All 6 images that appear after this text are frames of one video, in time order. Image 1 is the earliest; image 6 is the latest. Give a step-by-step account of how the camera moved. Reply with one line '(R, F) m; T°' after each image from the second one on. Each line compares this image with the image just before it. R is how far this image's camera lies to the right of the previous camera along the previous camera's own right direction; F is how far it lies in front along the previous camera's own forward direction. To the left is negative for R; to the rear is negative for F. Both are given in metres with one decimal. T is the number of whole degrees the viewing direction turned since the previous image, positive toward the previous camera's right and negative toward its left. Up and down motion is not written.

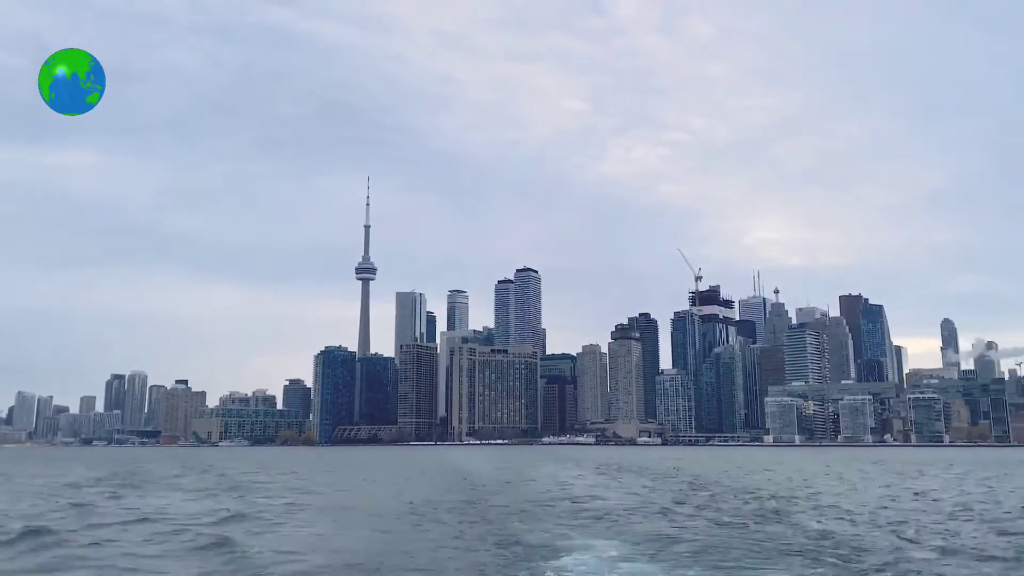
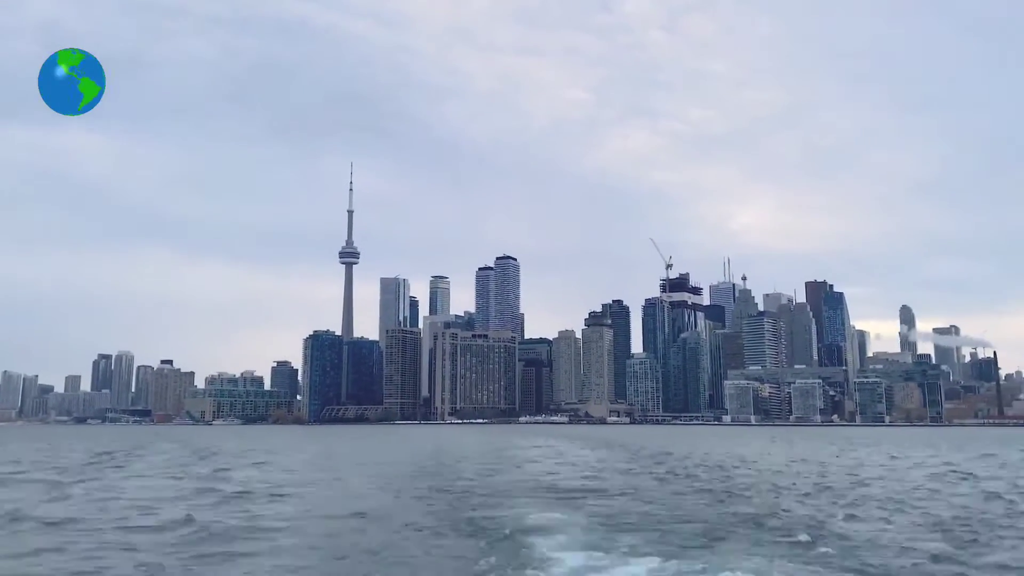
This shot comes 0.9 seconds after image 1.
(-0.1, -6.7) m; +1°
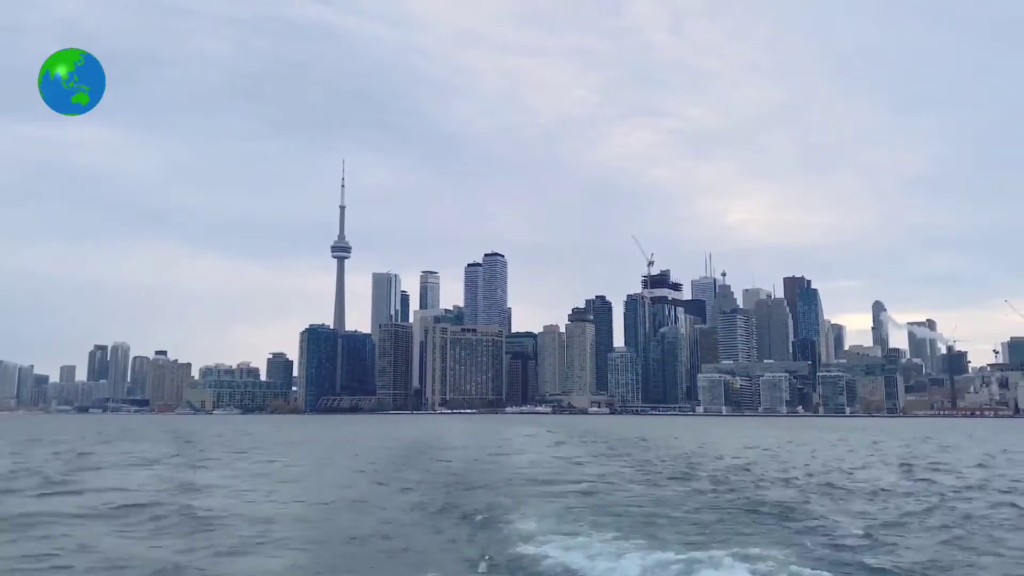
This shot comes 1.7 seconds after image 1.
(+0.1, -6.1) m; +1°
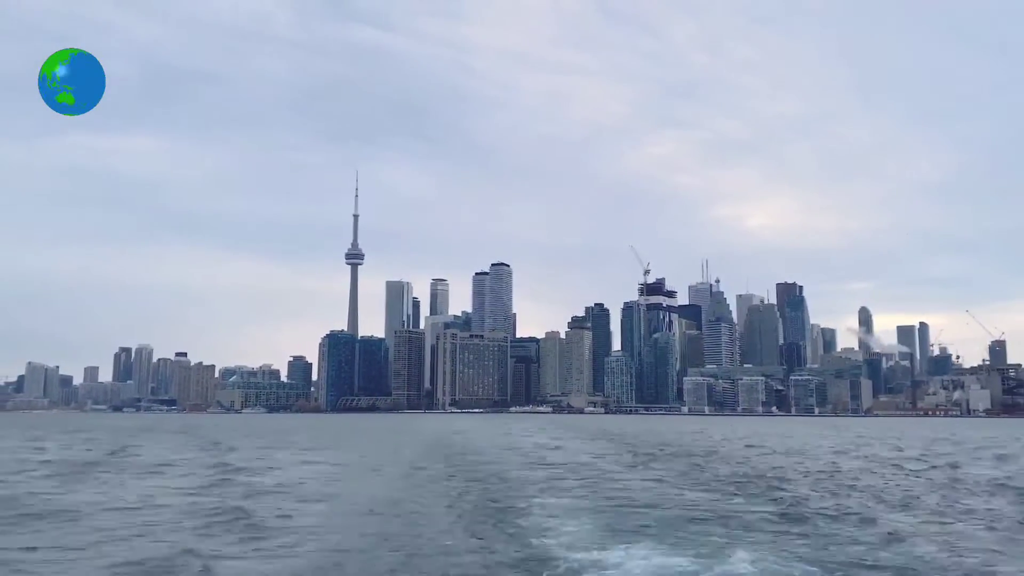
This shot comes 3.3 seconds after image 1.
(+0.3, -11.1) m; 0°
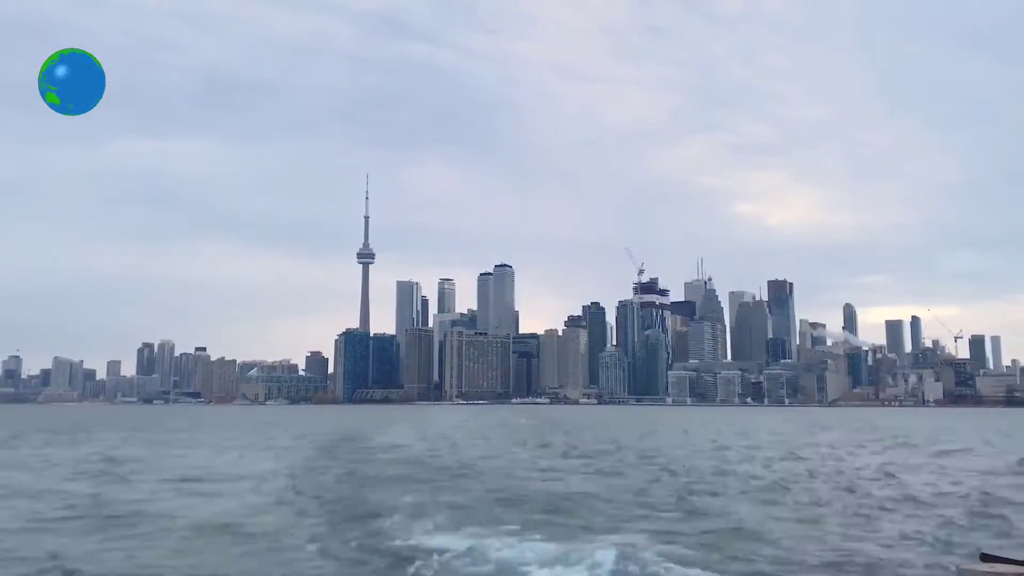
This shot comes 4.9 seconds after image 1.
(+0.8, -11.7) m; 0°
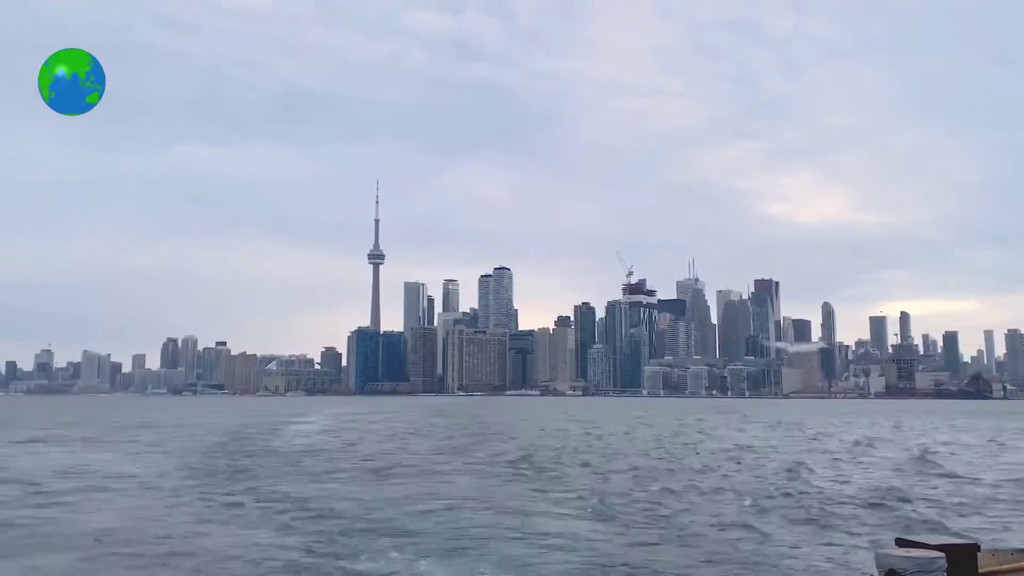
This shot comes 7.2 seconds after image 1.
(+2.8, -15.5) m; -1°
